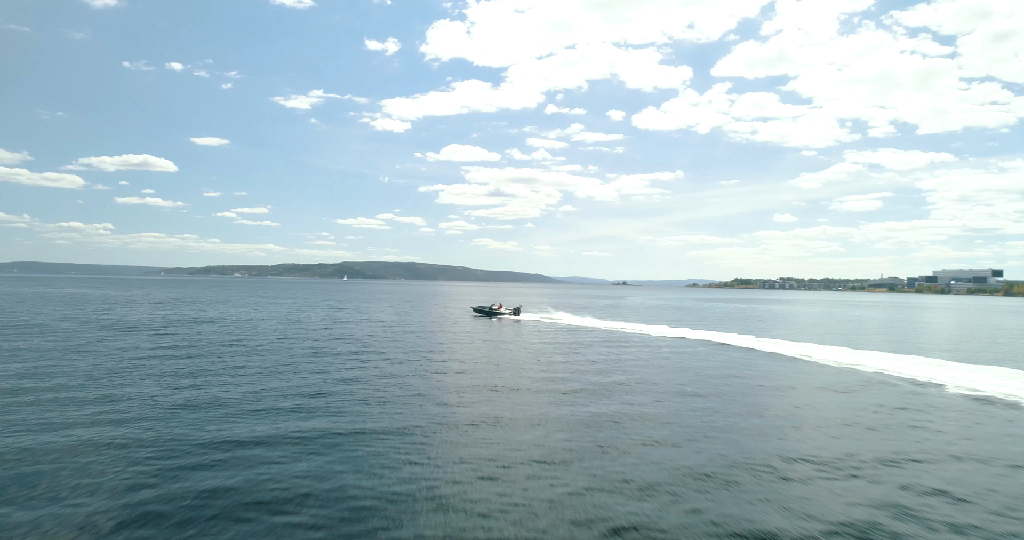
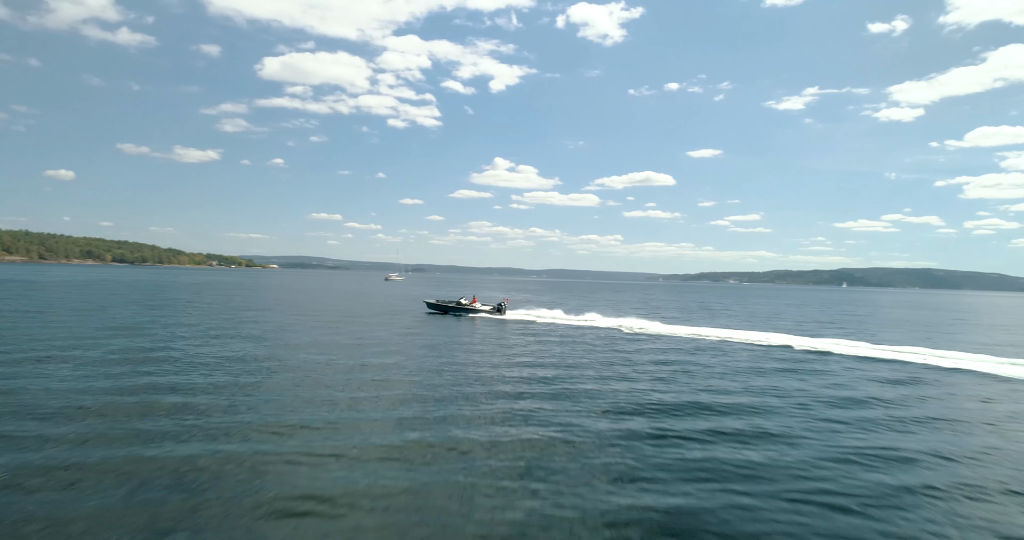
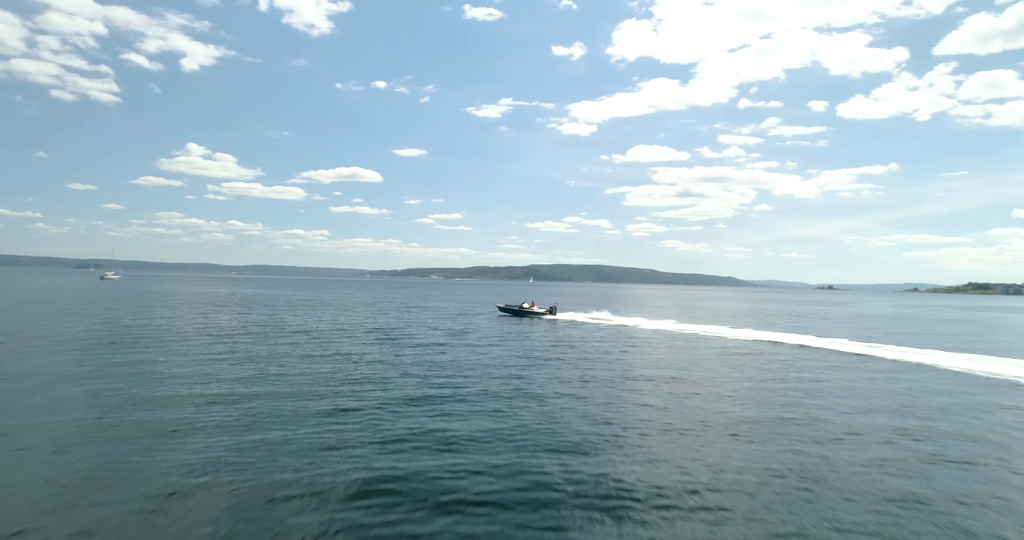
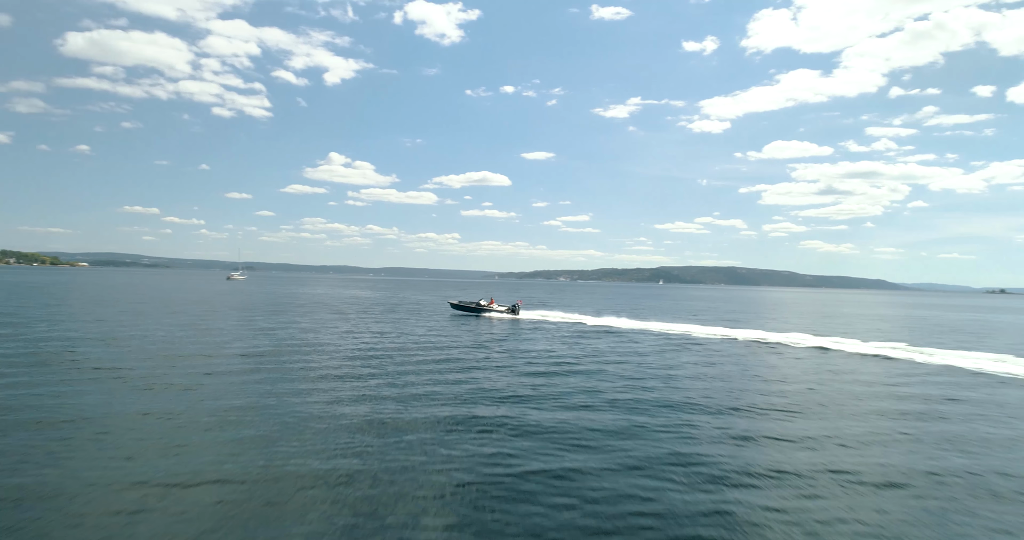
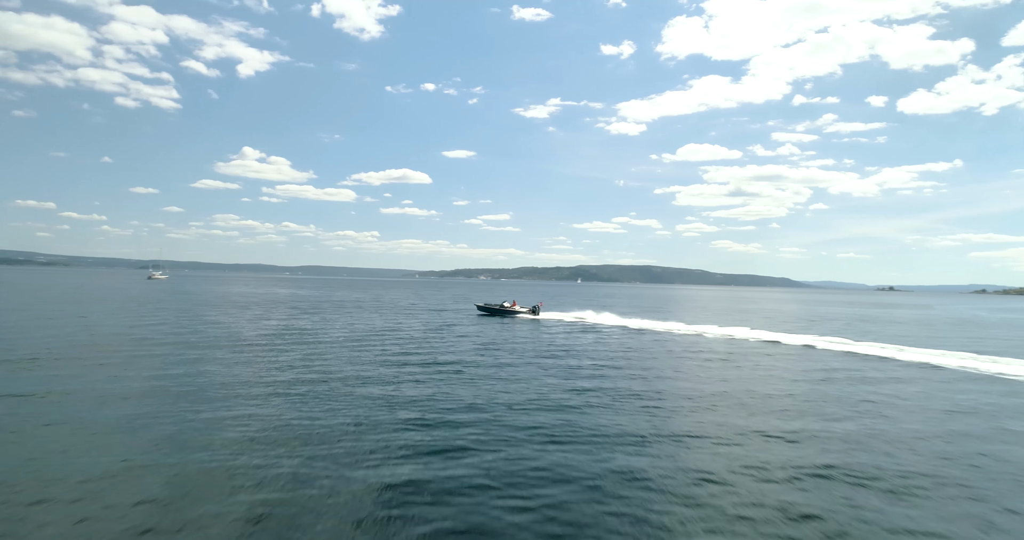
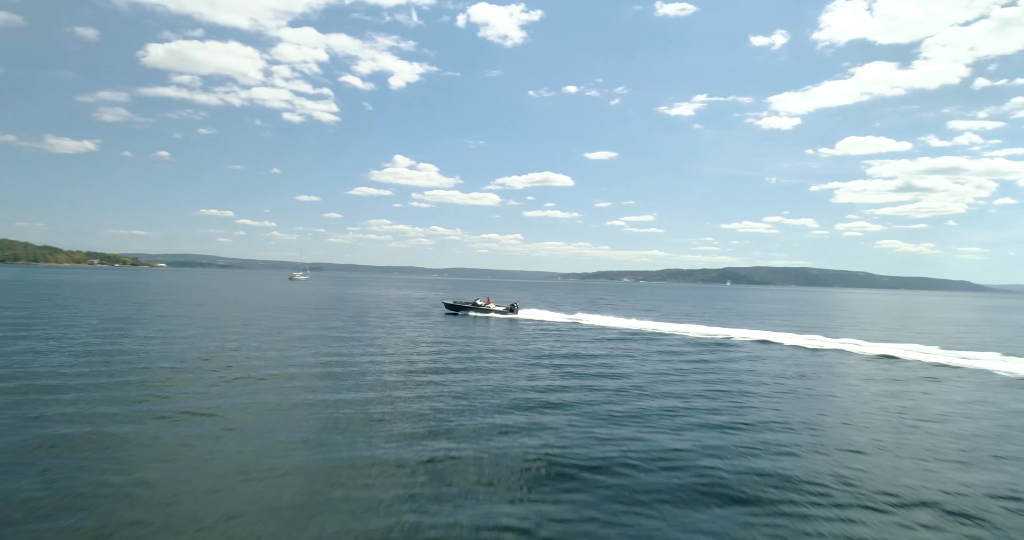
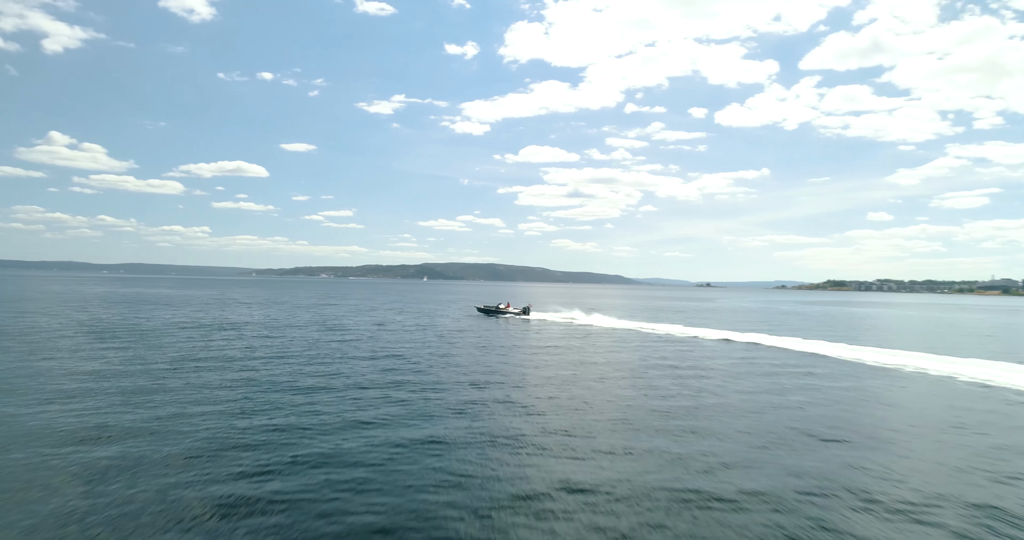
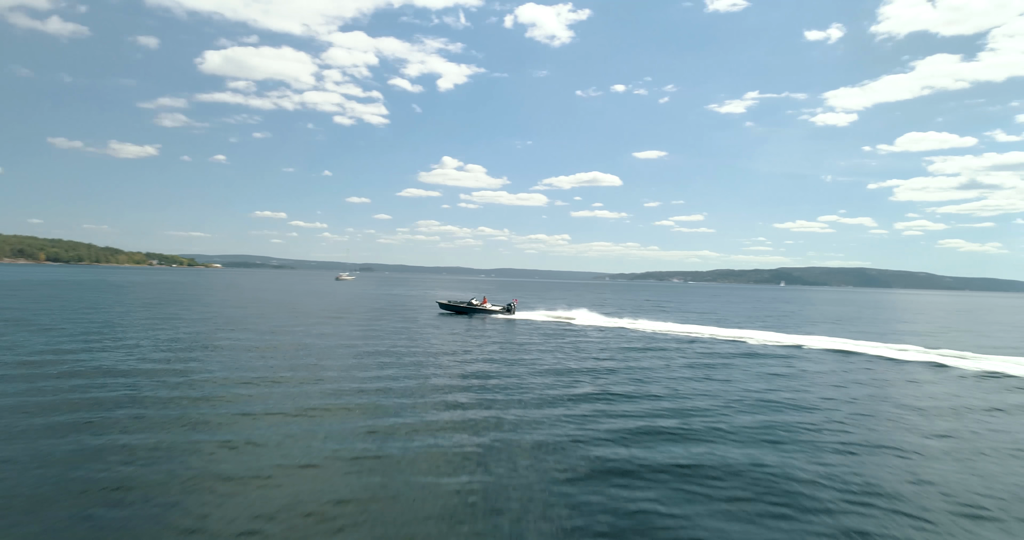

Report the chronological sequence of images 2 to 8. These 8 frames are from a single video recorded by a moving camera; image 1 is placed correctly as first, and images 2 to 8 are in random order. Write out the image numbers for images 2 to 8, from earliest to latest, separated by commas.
7, 3, 5, 4, 6, 8, 2
